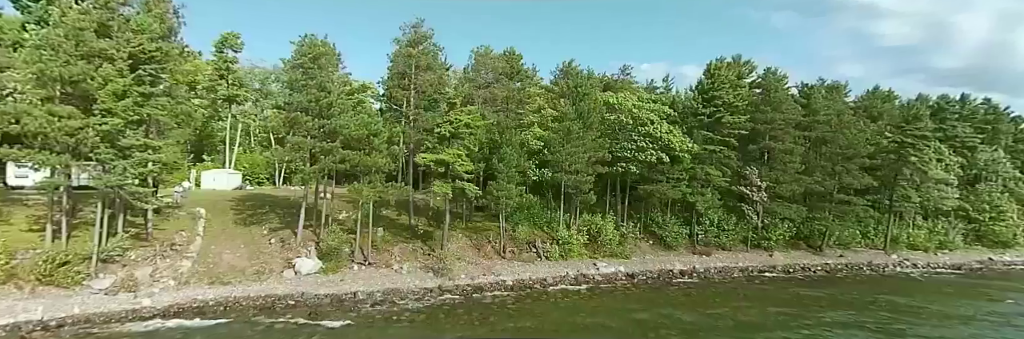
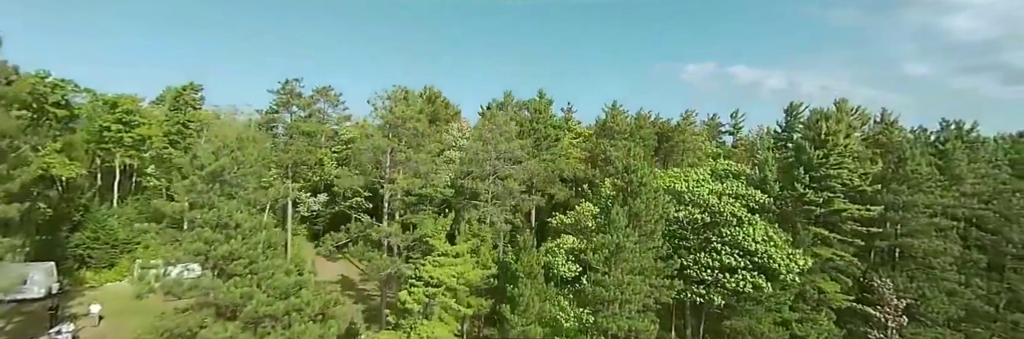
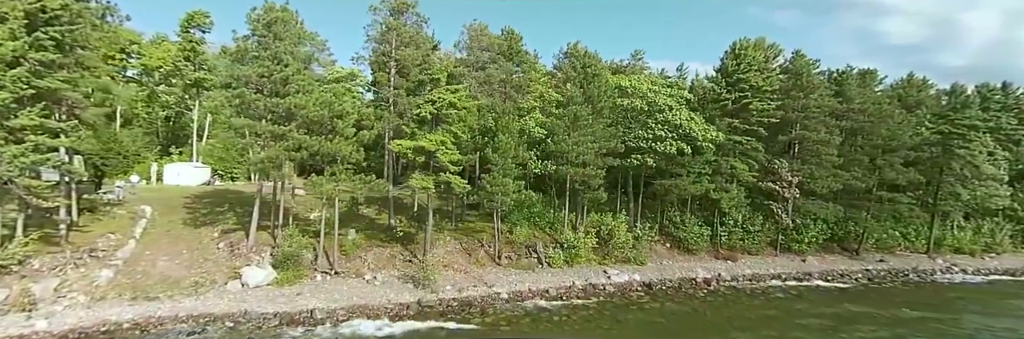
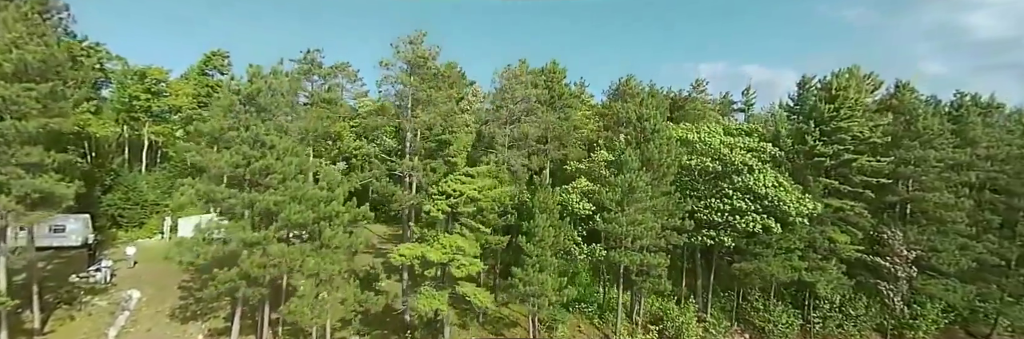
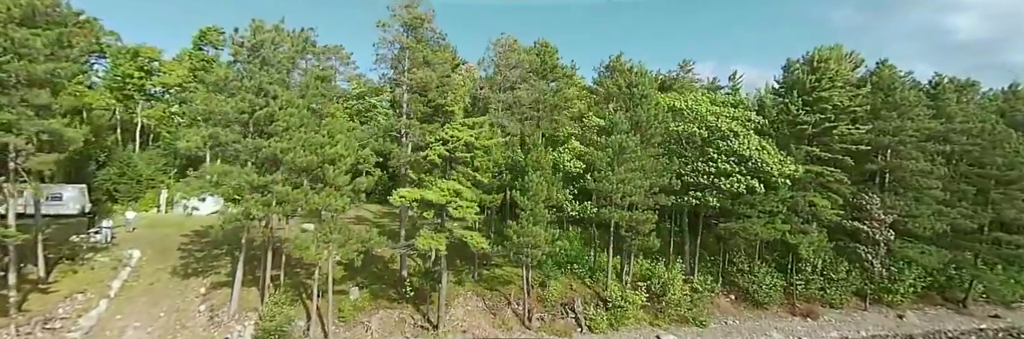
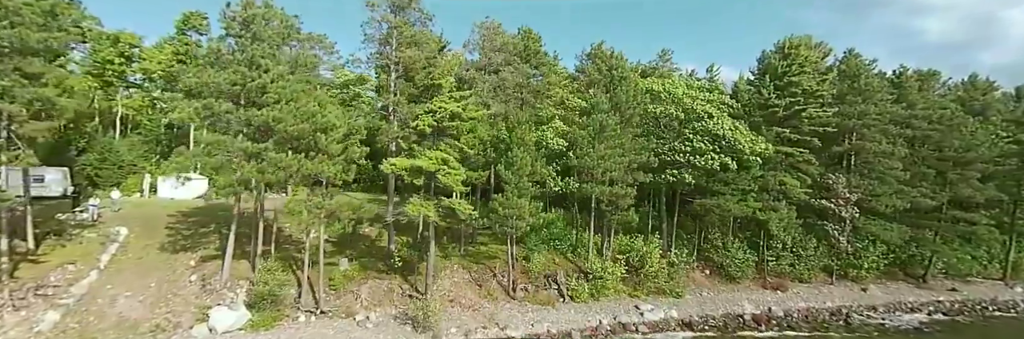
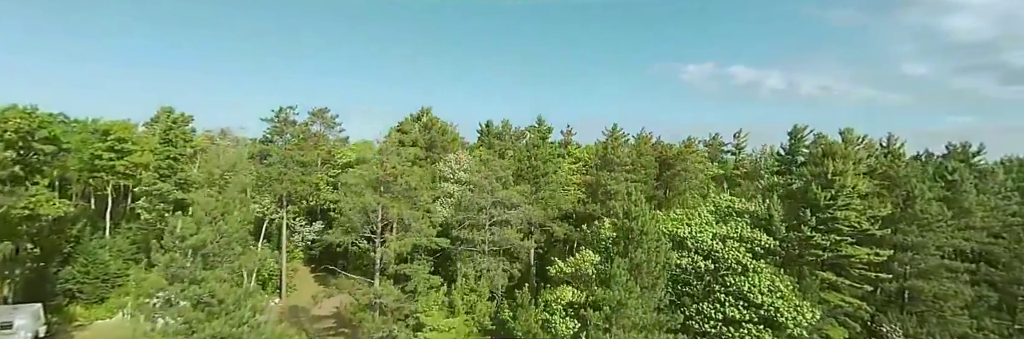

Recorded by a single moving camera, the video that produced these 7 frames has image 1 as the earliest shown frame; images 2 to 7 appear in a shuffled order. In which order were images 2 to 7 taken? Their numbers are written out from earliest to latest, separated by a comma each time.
3, 6, 5, 4, 2, 7
